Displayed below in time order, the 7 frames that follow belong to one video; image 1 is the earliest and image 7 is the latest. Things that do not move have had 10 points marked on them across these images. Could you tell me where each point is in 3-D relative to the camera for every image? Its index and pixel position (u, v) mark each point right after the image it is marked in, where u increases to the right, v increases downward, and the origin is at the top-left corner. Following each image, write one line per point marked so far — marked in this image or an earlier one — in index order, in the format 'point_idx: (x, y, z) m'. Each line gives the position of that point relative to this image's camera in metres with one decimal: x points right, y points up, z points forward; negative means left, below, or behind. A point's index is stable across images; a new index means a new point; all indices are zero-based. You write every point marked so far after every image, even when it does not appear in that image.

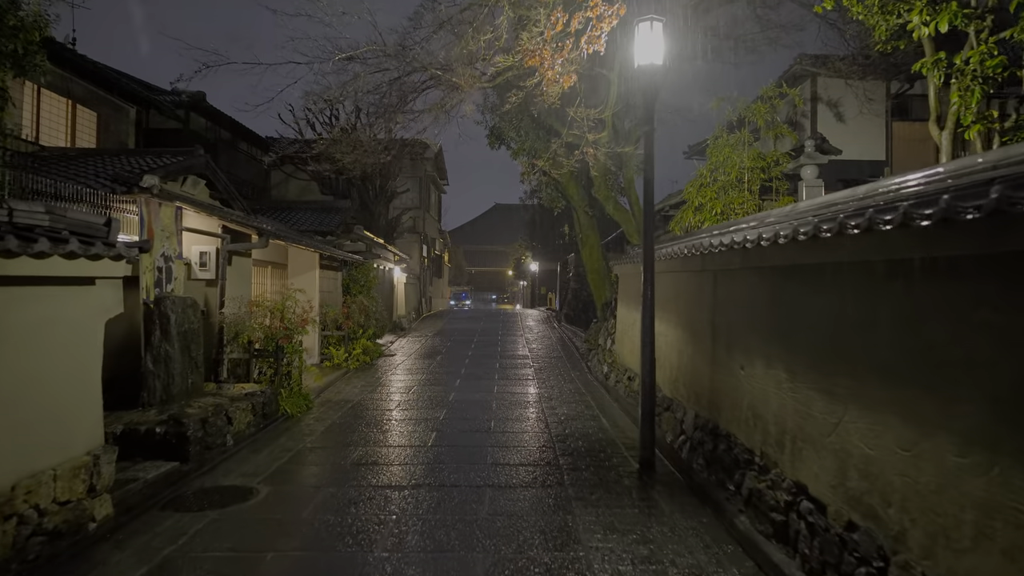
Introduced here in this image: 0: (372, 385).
0: (-3.5, -2.4, +11.6) m
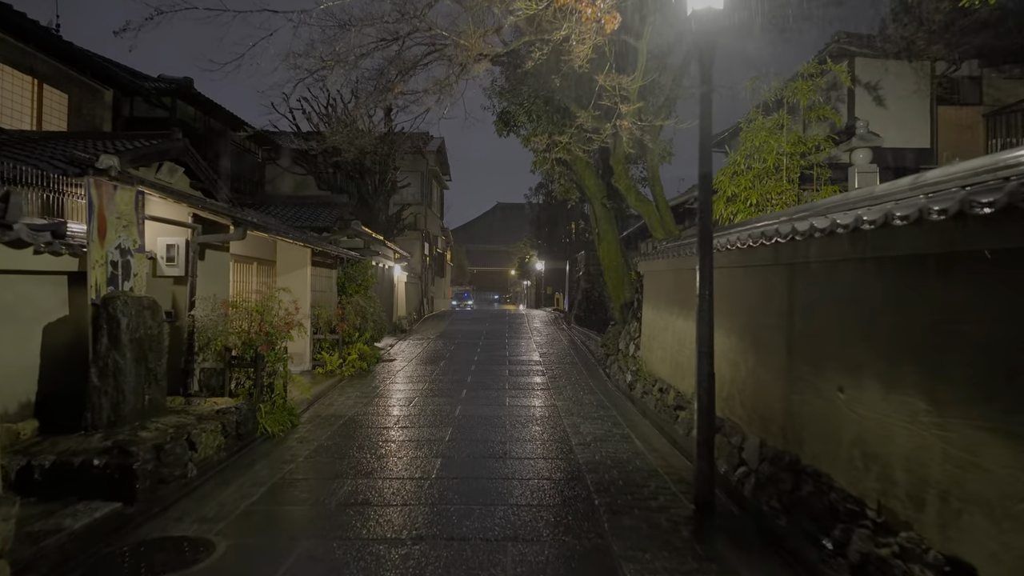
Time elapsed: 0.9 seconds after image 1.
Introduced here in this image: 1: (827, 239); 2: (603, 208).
0: (-3.2, -2.4, +10.4) m
1: (+3.0, +0.5, +4.4) m
2: (+2.6, +2.3, +13.6) m
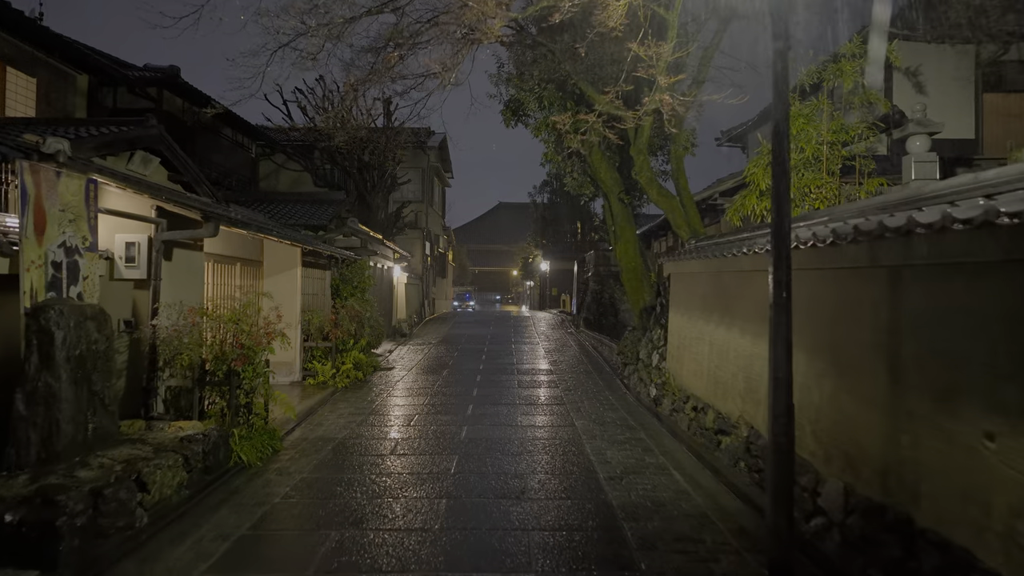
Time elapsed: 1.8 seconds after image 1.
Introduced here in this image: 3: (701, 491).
0: (-3.0, -2.5, +9.3) m
1: (+3.2, +0.4, +3.3) m
2: (+2.9, +2.2, +12.5) m
3: (+2.3, -2.5, +5.8) m
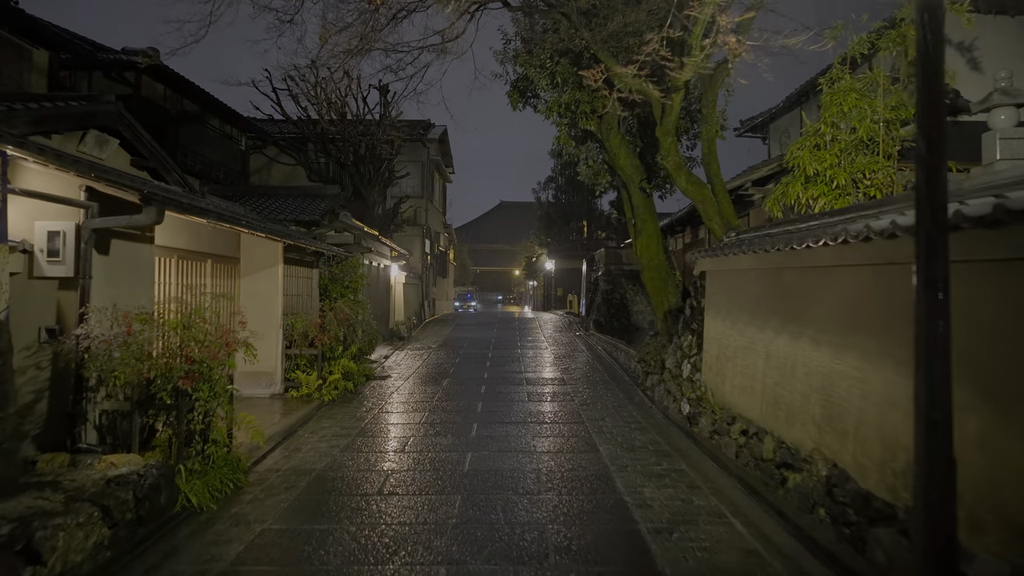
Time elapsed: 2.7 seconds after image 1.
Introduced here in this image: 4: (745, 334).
0: (-2.8, -2.5, +8.0) m
1: (+3.4, +0.4, +2.0) m
2: (+3.1, +2.2, +11.1) m
3: (+2.5, -2.5, +4.4) m
4: (+3.4, -0.7, +6.9) m
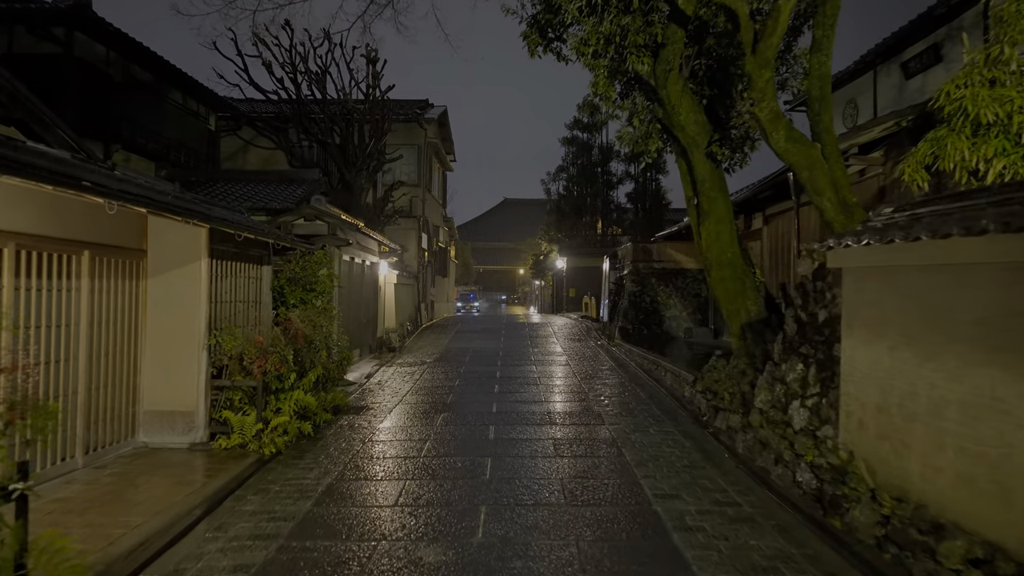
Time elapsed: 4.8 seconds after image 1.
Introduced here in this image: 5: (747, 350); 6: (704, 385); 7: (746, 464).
0: (-2.5, -2.5, +5.0) m
1: (+3.7, +0.3, -1.0) m
2: (+3.4, +2.2, +8.1) m
3: (+2.8, -2.6, +1.4) m
4: (+3.7, -0.7, +3.8) m
5: (+3.9, -1.0, +7.8) m
6: (+3.5, -1.8, +8.6) m
7: (+3.2, -2.4, +6.4) m
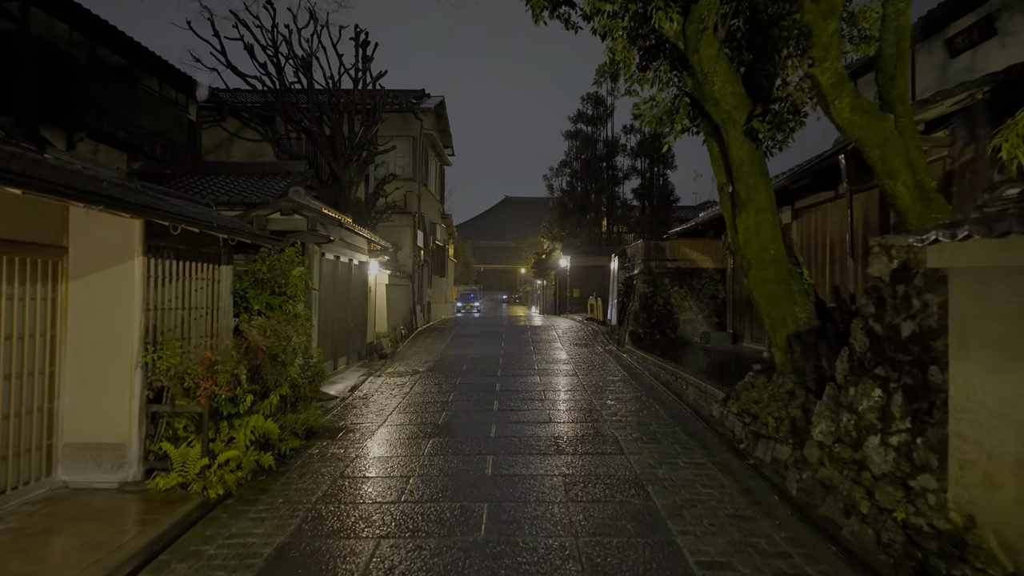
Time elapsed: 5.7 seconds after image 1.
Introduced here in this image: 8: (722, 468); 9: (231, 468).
0: (-2.5, -2.6, +3.7) m
1: (+3.7, +0.2, -2.3) m
2: (+3.4, +2.1, +6.8) m
3: (+2.8, -2.6, +0.1) m
4: (+3.7, -0.8, +2.5) m
5: (+3.9, -1.1, +6.5) m
6: (+3.6, -1.8, +7.3) m
7: (+3.2, -2.5, +5.1) m
8: (+2.9, -2.5, +6.4) m
9: (-3.6, -2.3, +5.9) m
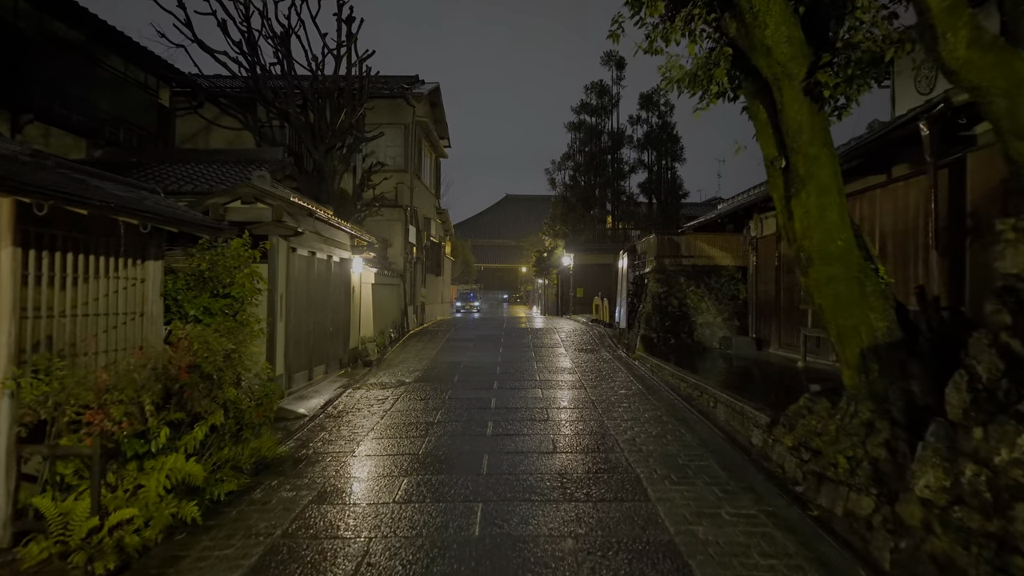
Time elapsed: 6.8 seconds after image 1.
0: (-2.5, -2.6, +2.2) m
1: (+3.6, +0.2, -3.8) m
2: (+3.4, +2.1, +5.3) m
3: (+2.7, -2.7, -1.4) m
4: (+3.7, -0.8, +1.0) m
5: (+3.9, -1.1, +5.0) m
6: (+3.5, -1.8, +5.8) m
7: (+3.2, -2.5, +3.7) m
8: (+2.9, -2.5, +5.0) m
9: (-3.6, -2.3, +4.5) m
